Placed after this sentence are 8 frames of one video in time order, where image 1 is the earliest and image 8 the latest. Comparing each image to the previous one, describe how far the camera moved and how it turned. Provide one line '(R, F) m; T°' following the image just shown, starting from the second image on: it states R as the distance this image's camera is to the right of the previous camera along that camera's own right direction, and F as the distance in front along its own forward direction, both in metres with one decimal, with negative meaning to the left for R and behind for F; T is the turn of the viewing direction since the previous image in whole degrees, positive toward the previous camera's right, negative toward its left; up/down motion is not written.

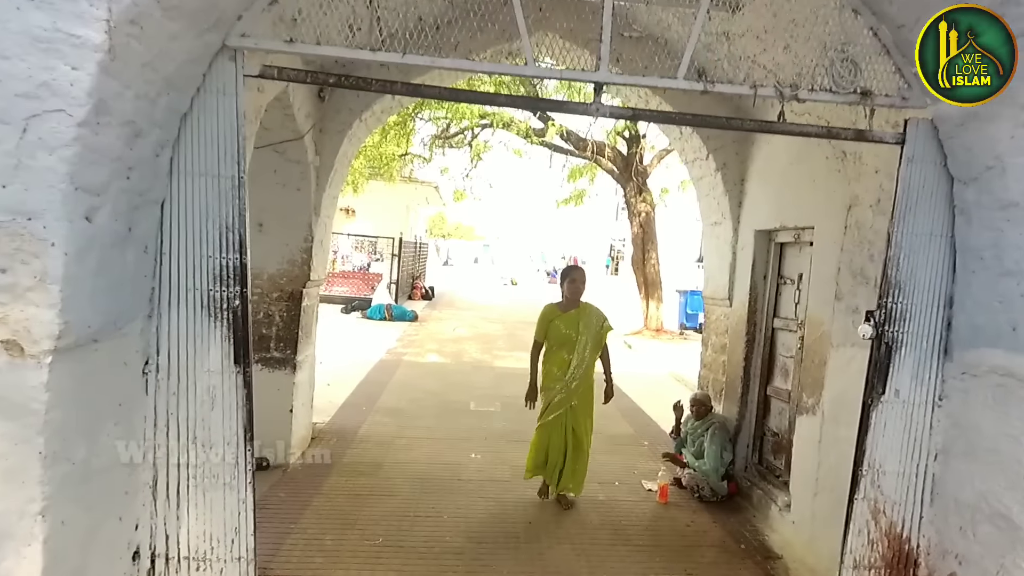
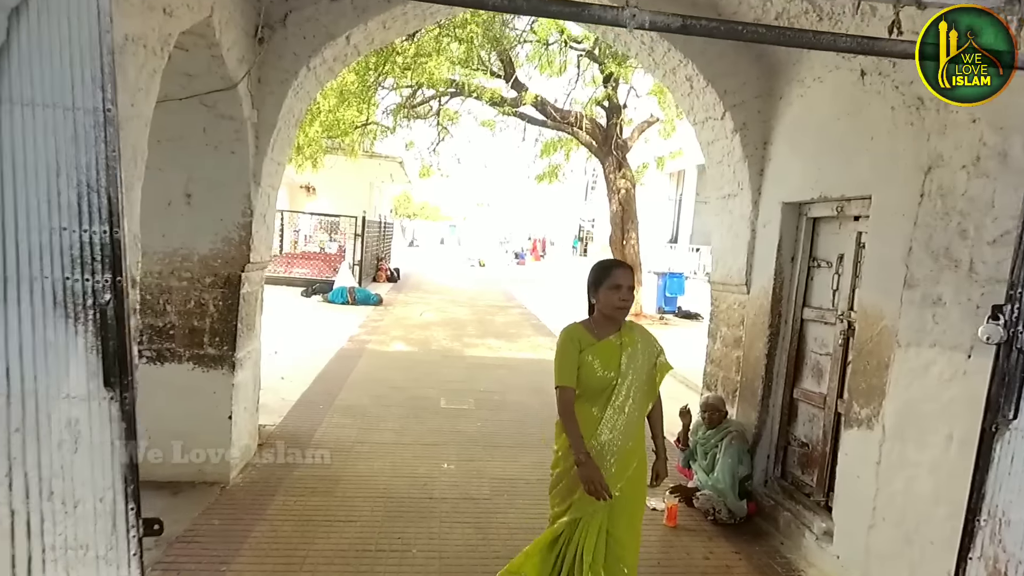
(-0.1, +1.0) m; +3°
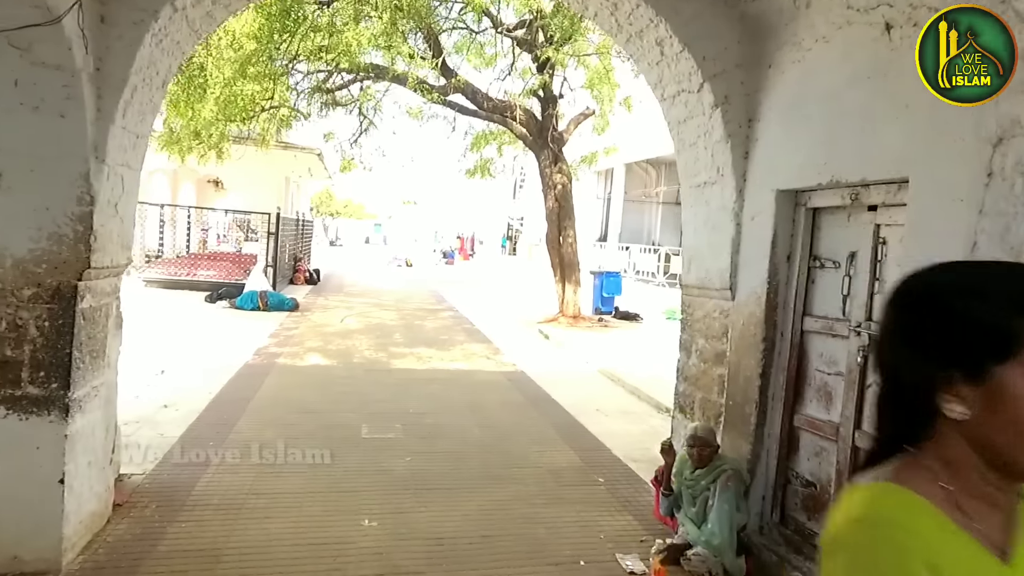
(-0.1, +0.9) m; +7°
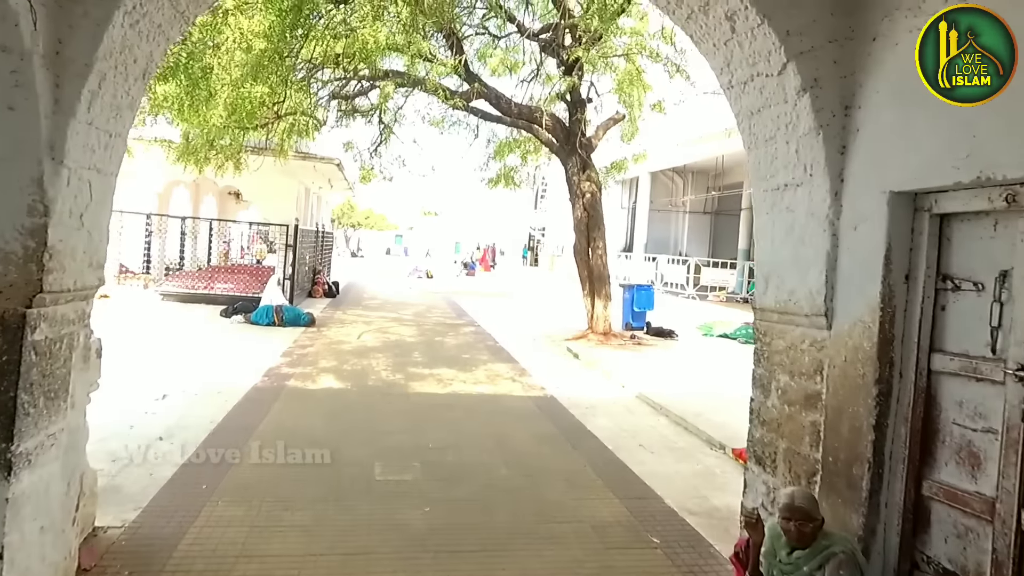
(-0.1, +0.6) m; -2°
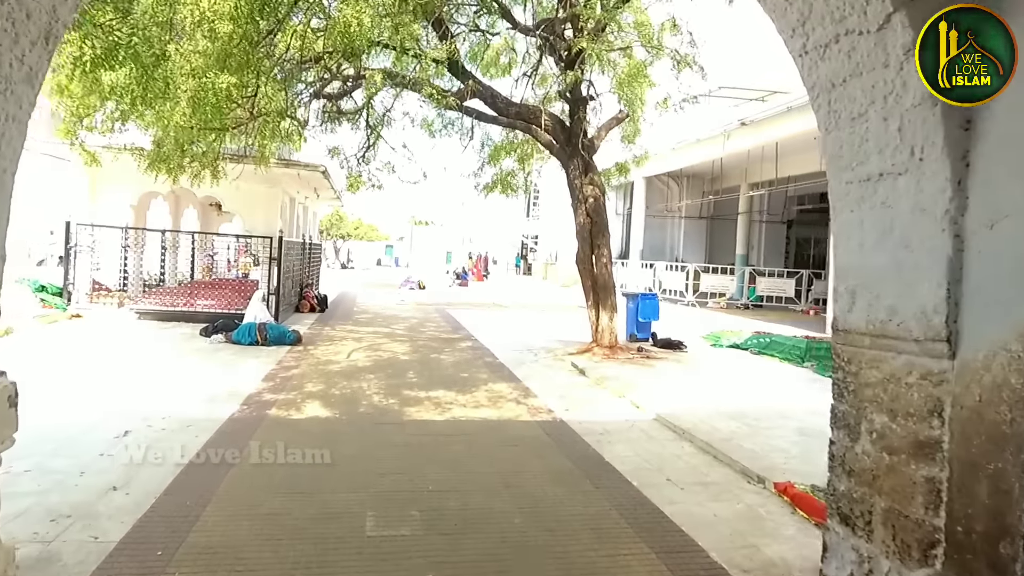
(-0.1, +0.7) m; +1°
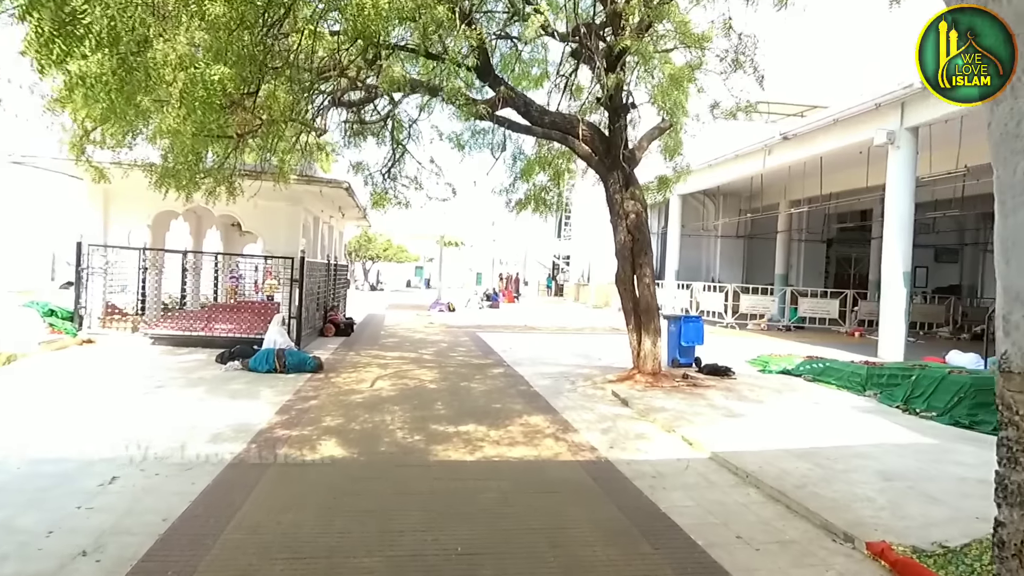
(-0.1, +0.6) m; -3°
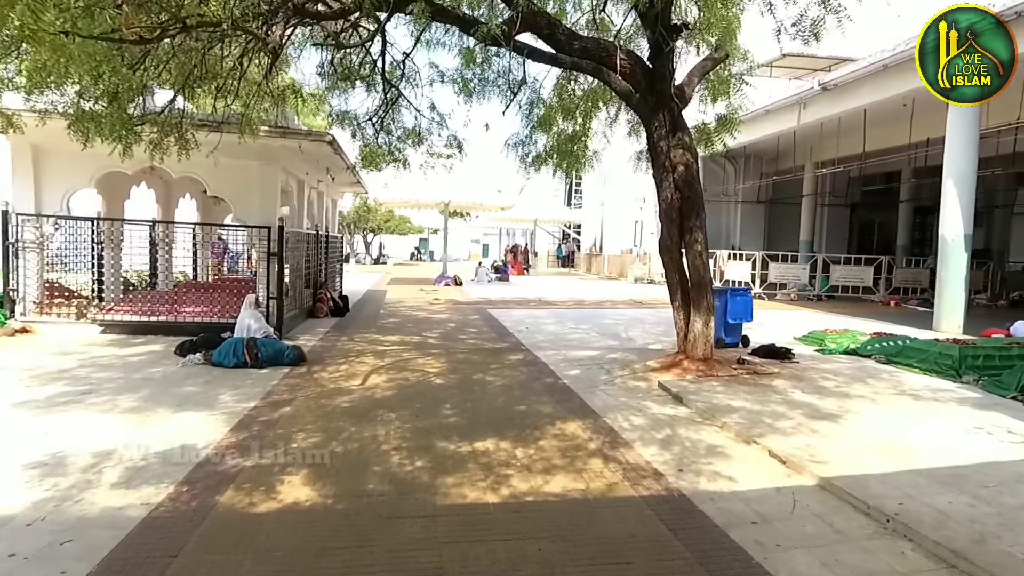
(-0.2, +1.7) m; -1°
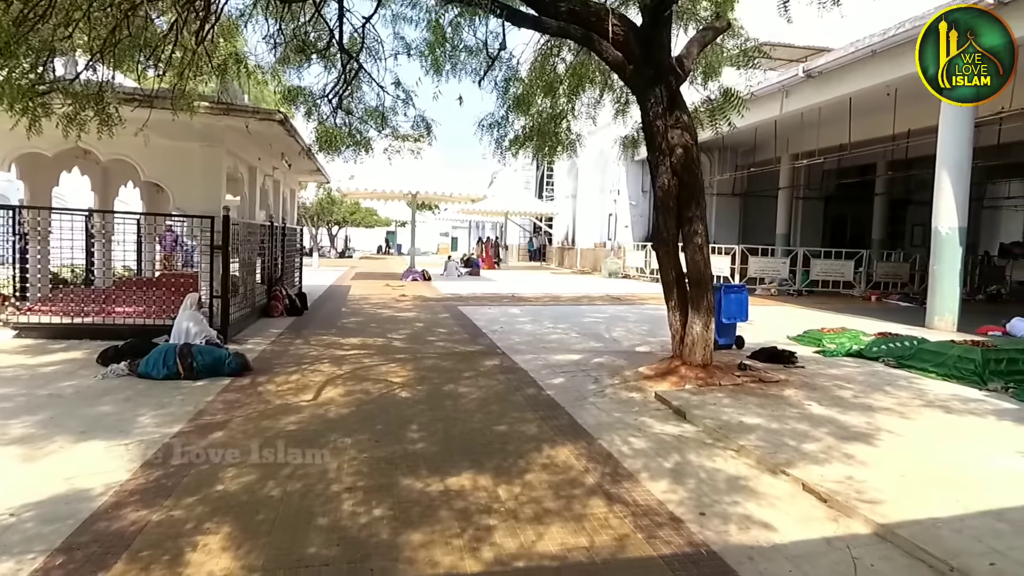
(-0.1, +1.0) m; +3°
